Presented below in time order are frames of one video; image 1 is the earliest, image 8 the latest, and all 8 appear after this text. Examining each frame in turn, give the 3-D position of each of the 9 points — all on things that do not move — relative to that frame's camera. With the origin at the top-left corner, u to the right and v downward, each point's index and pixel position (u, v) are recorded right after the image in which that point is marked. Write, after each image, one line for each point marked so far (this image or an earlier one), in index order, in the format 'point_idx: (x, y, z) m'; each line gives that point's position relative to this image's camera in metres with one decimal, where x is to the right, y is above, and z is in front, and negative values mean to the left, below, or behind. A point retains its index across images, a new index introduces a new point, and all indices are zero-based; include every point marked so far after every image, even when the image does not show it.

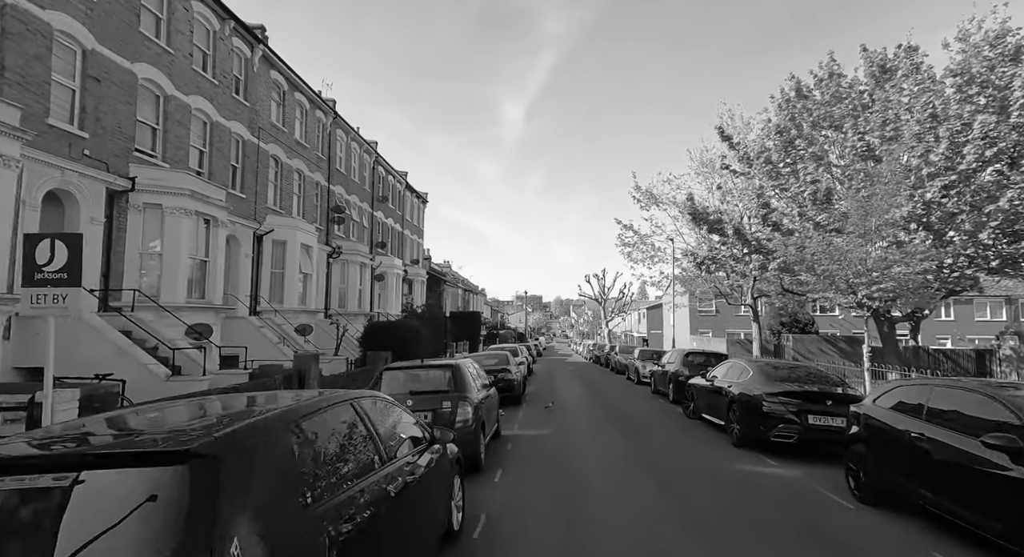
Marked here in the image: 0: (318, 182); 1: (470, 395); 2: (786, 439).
0: (-7.4, +3.7, +19.7) m
1: (-0.5, -1.4, +6.3) m
2: (+3.5, -2.1, +6.7) m
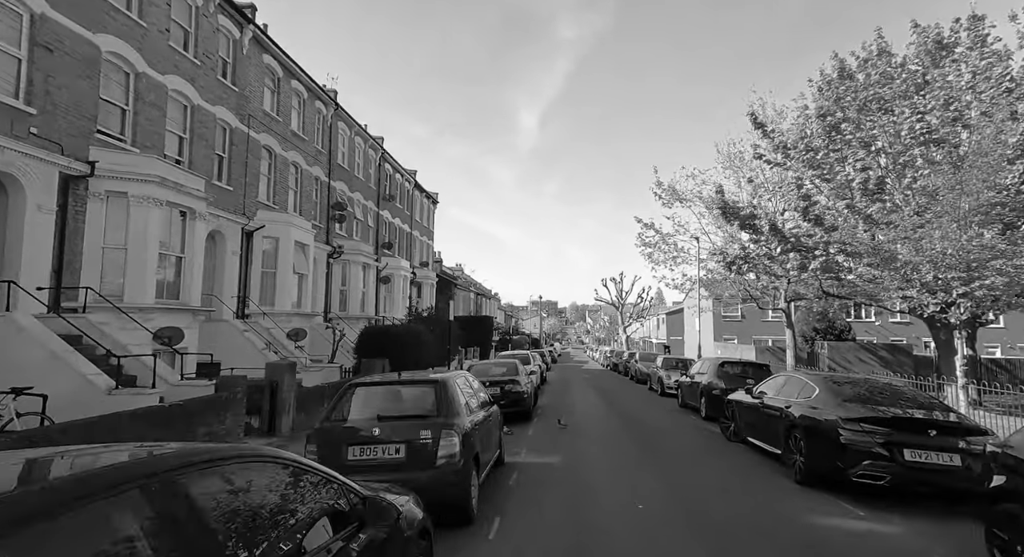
0: (-7.0, +3.6, +18.5) m
1: (-0.5, -1.3, +4.8) m
2: (+3.6, -2.0, +5.1) m
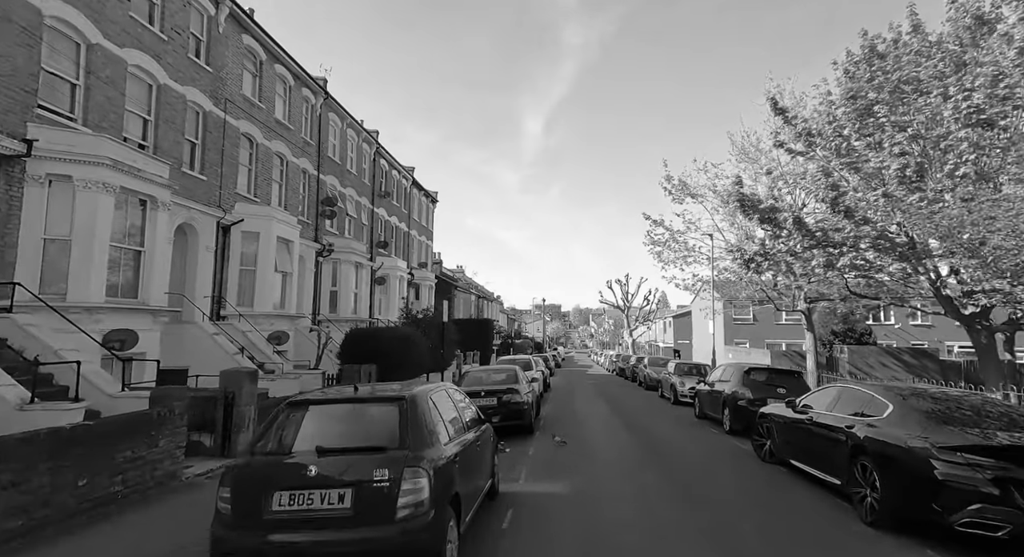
0: (-6.9, +3.6, +17.3) m
1: (-0.6, -1.2, +3.6) m
2: (+3.5, -1.9, +3.9) m
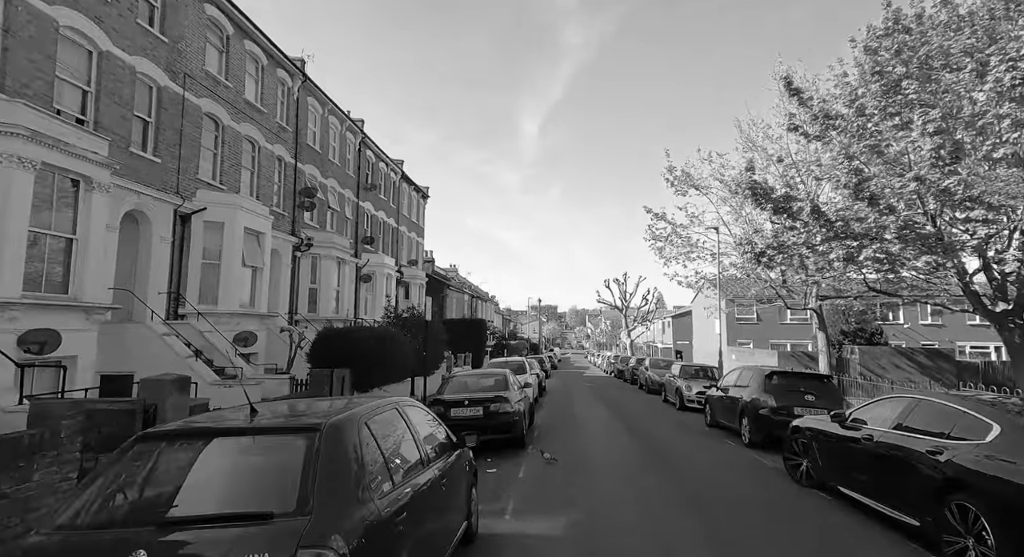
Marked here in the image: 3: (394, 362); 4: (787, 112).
0: (-7.2, +3.8, +16.0) m
1: (-0.7, -1.1, +2.3) m
2: (+3.4, -1.7, +2.6) m
3: (-2.8, -2.0, +12.4) m
4: (+8.2, +4.9, +15.4) m
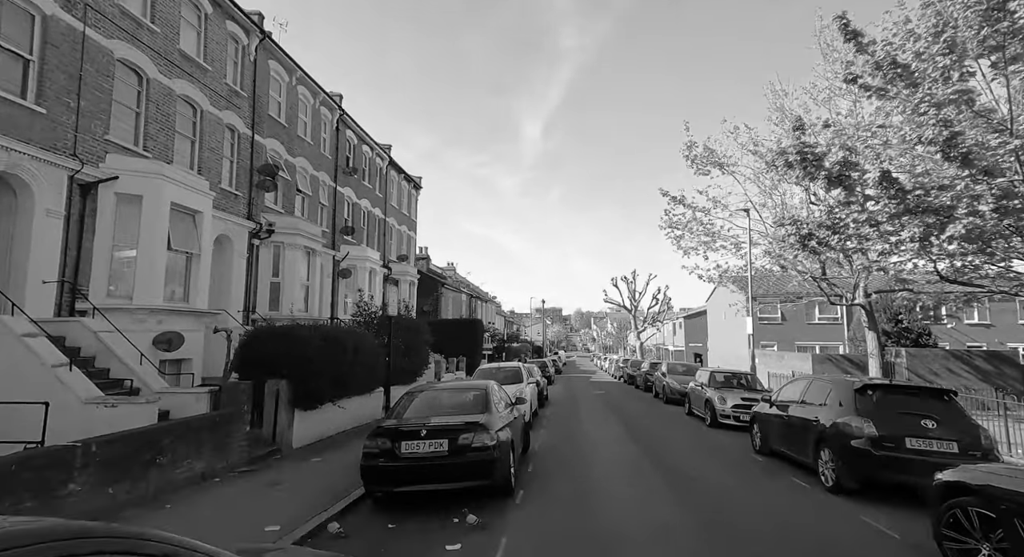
0: (-7.3, +4.0, +13.5) m
1: (-1.0, -0.7, -0.2) m
2: (+3.1, -1.4, 0.0) m
3: (-3.0, -1.8, +9.8) m
4: (+8.0, +5.2, +12.8) m
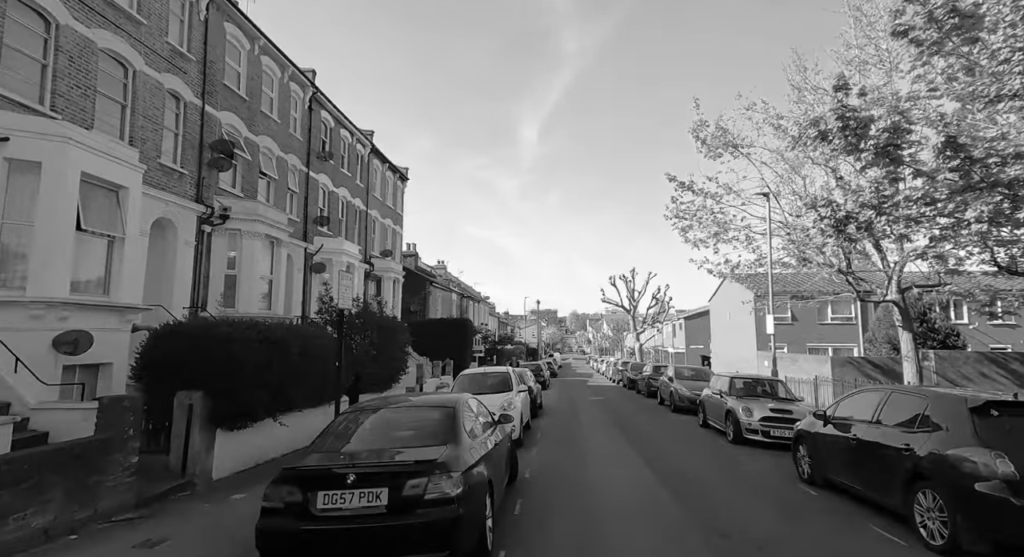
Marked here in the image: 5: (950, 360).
0: (-7.6, +4.2, +11.7) m
1: (-1.1, -0.5, -2.1) m
2: (+3.0, -1.1, -1.8) m
3: (-3.2, -1.5, +8.0) m
4: (+7.8, +5.4, +11.1) m
5: (+14.7, -2.7, +17.4) m
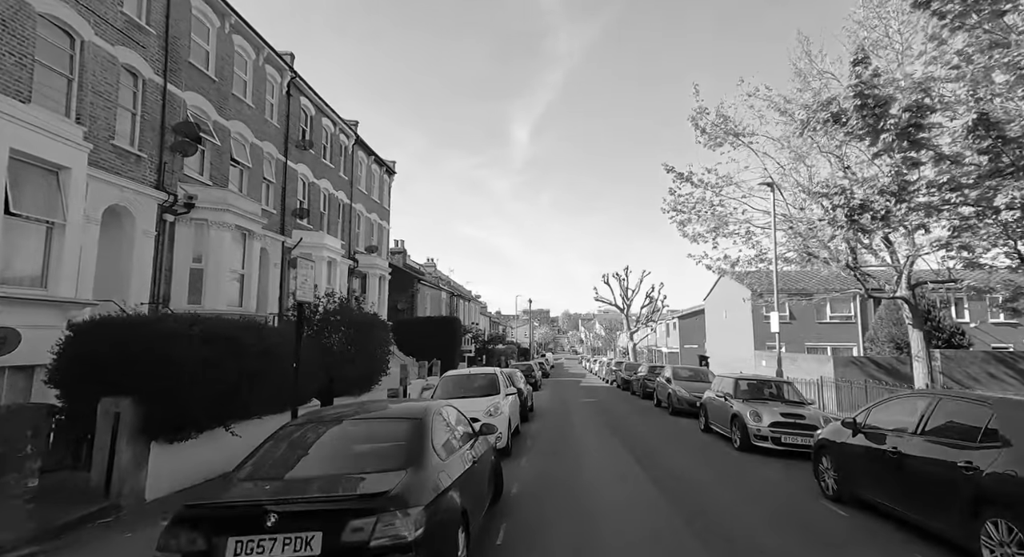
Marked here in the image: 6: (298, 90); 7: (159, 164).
0: (-7.8, +4.3, +10.7) m
1: (-1.1, -0.3, -3.0) m
2: (+2.9, -1.0, -2.6) m
3: (-3.4, -1.4, +7.0) m
4: (+7.6, +5.5, +10.3) m
5: (+14.4, -2.6, +16.7) m
6: (-7.3, +6.4, +17.7) m
7: (-7.7, +2.5, +11.3) m
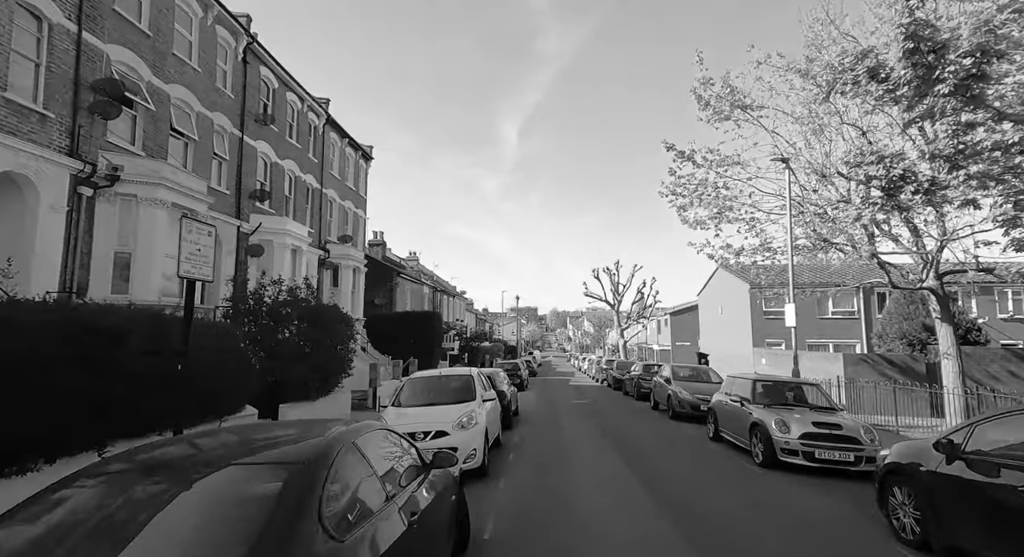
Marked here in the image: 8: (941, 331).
0: (-8.2, +4.6, +8.9) m
1: (-1.2, -0.1, -4.6) m
2: (+2.9, -0.8, -4.2) m
3: (-3.7, -1.1, +5.3) m
4: (+7.2, +5.8, +8.8) m
5: (+13.9, -2.3, +15.4) m
6: (-7.8, +6.8, +15.9) m
7: (-8.1, +2.8, +9.5) m
8: (+10.0, -1.2, +12.1) m
